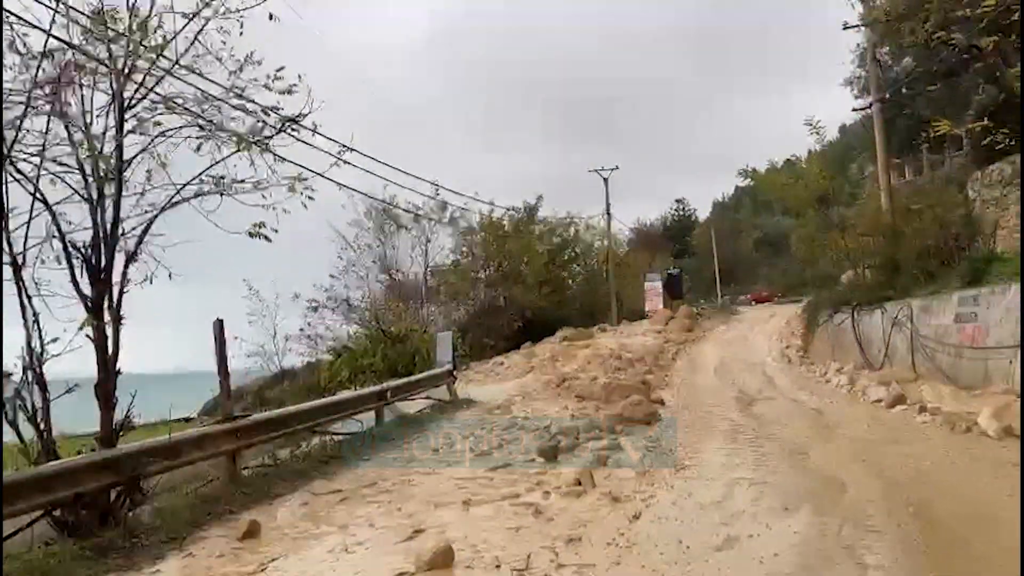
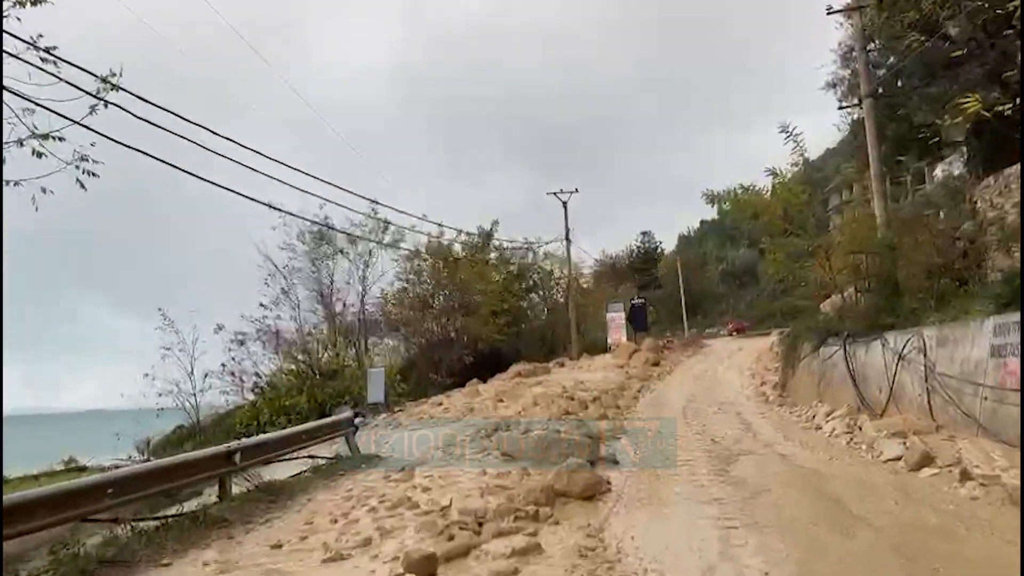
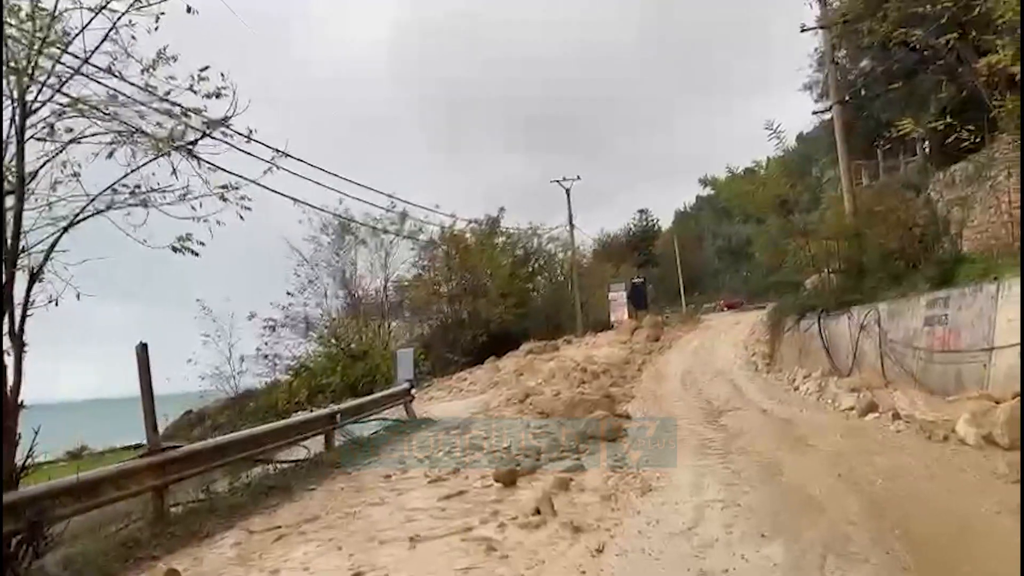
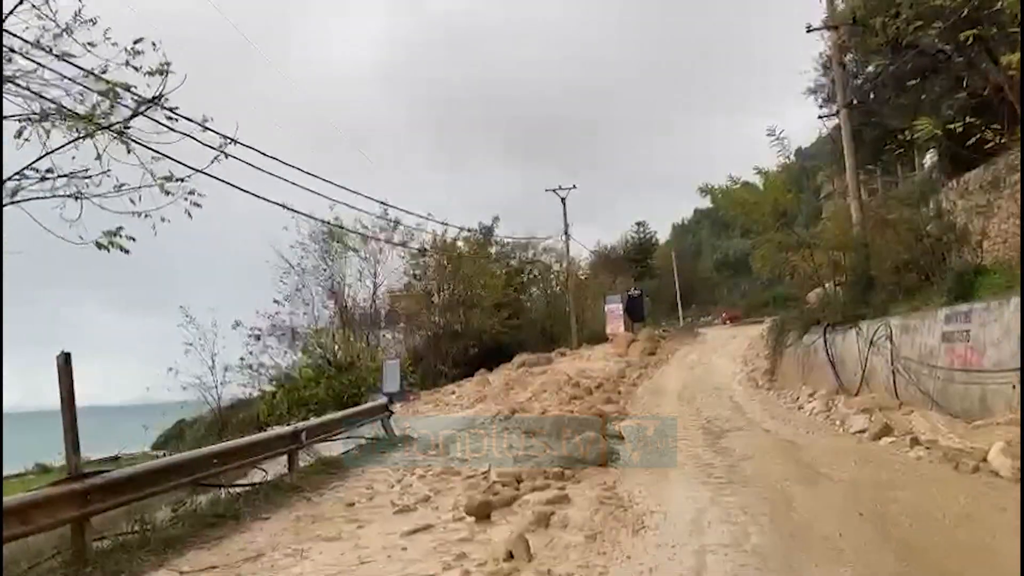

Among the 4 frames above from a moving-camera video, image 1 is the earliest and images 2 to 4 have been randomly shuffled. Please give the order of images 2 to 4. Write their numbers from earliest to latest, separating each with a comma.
3, 4, 2
